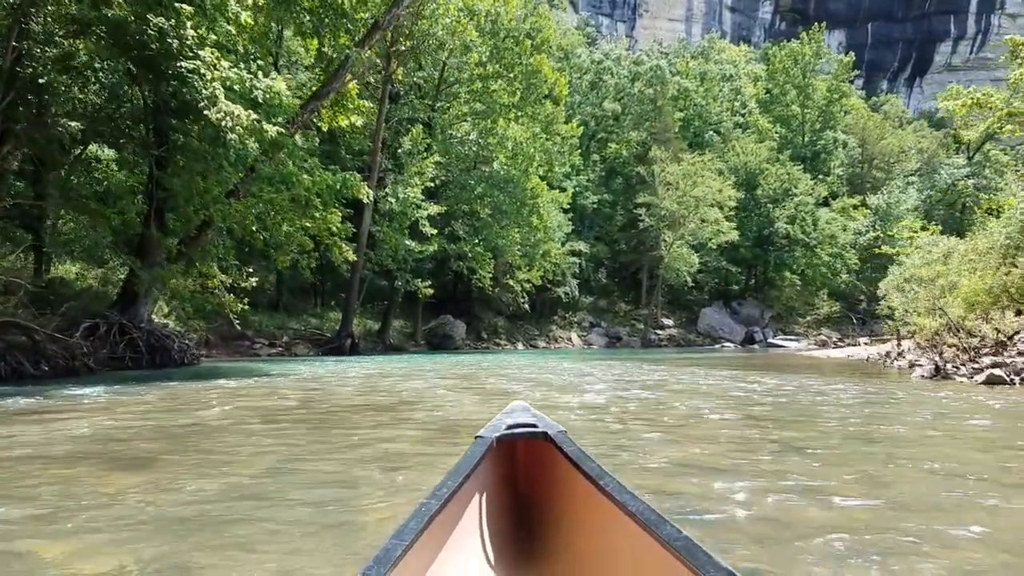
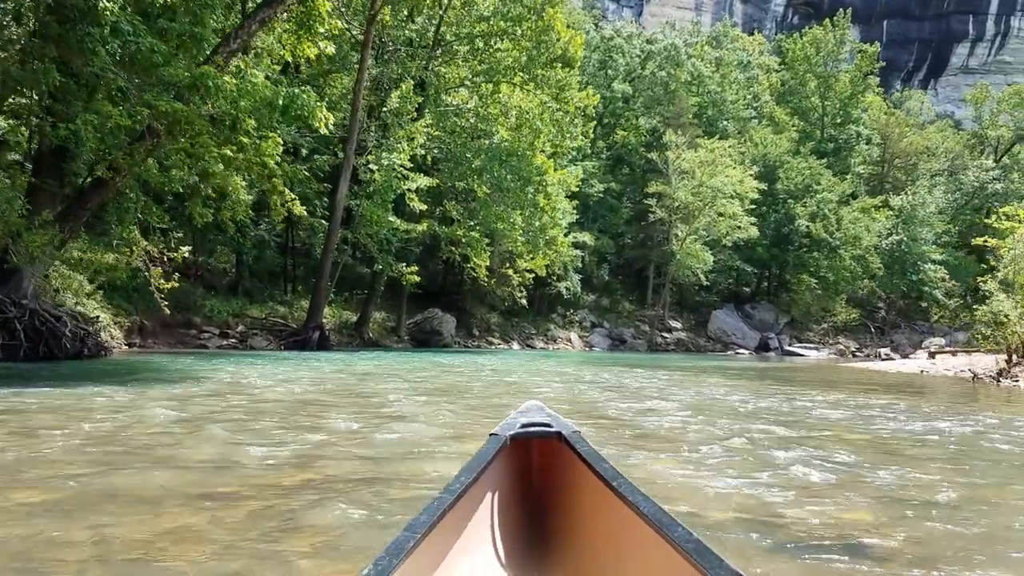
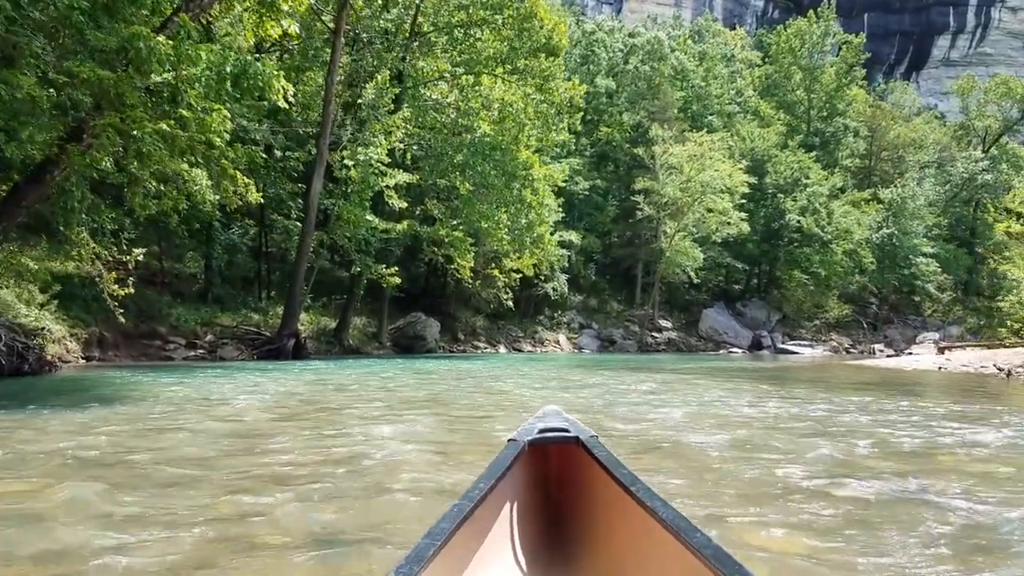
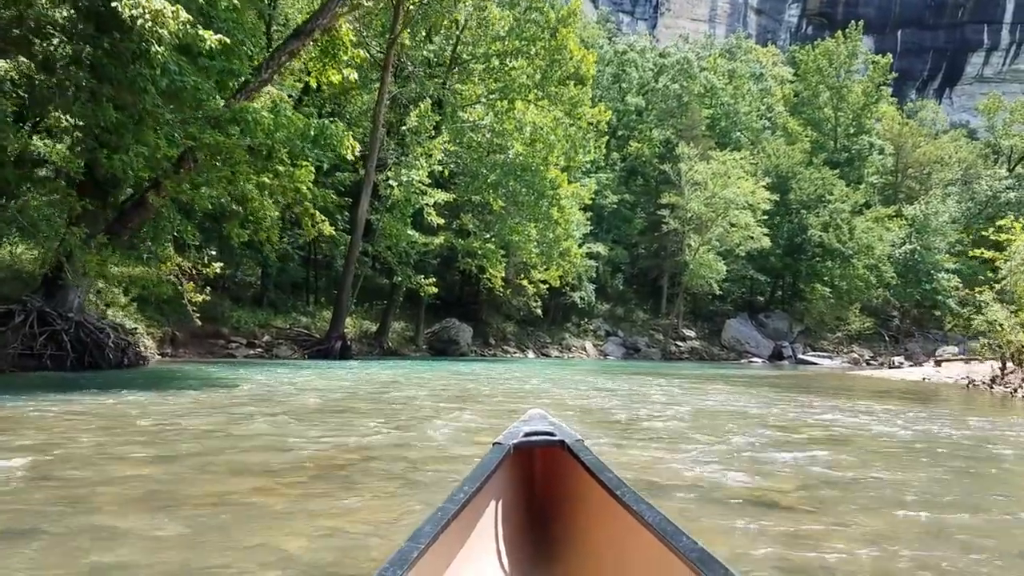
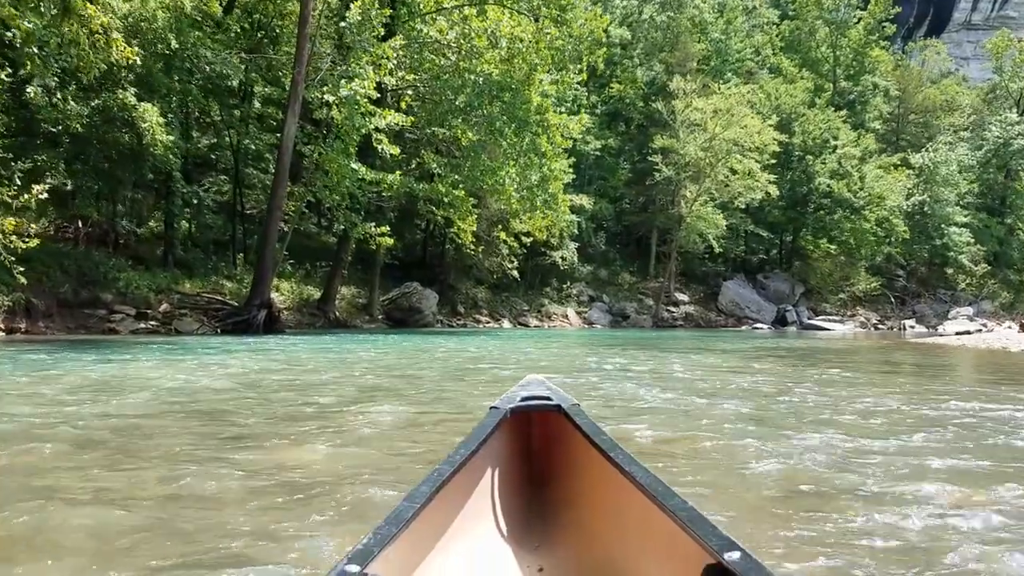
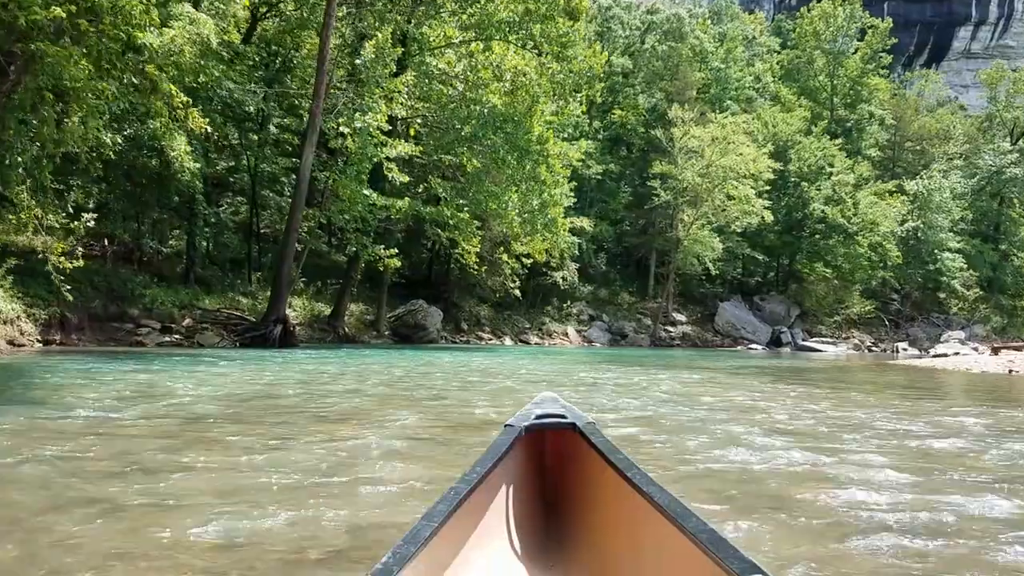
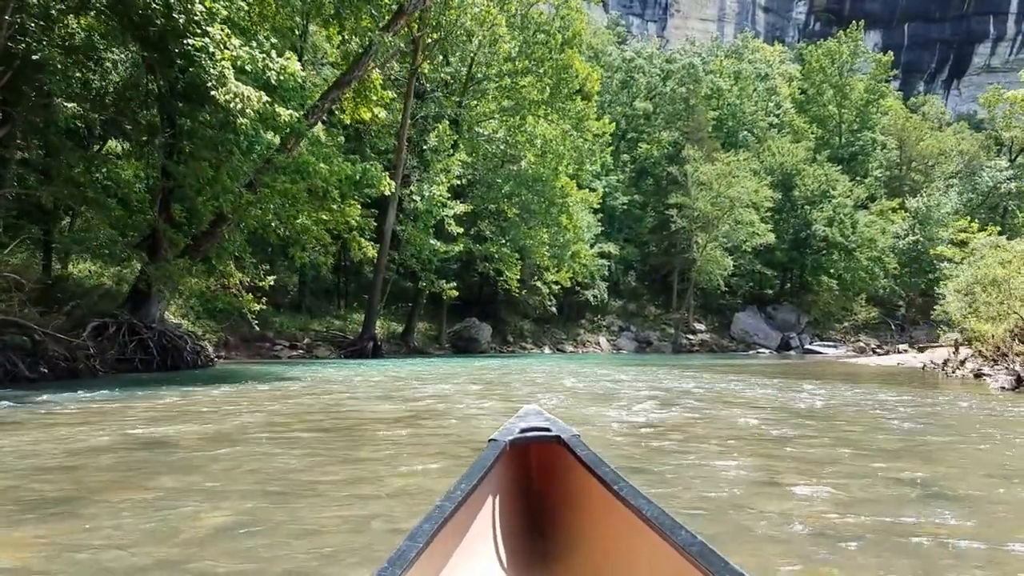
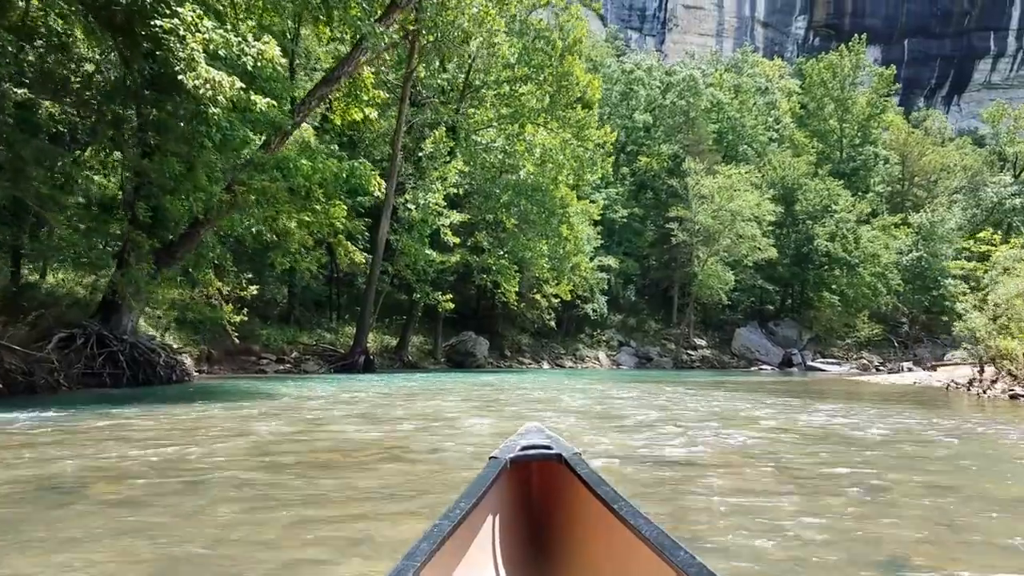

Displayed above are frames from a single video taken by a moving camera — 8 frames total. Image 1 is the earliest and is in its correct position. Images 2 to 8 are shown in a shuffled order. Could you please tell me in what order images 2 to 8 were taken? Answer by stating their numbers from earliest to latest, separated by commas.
7, 8, 4, 2, 3, 6, 5
